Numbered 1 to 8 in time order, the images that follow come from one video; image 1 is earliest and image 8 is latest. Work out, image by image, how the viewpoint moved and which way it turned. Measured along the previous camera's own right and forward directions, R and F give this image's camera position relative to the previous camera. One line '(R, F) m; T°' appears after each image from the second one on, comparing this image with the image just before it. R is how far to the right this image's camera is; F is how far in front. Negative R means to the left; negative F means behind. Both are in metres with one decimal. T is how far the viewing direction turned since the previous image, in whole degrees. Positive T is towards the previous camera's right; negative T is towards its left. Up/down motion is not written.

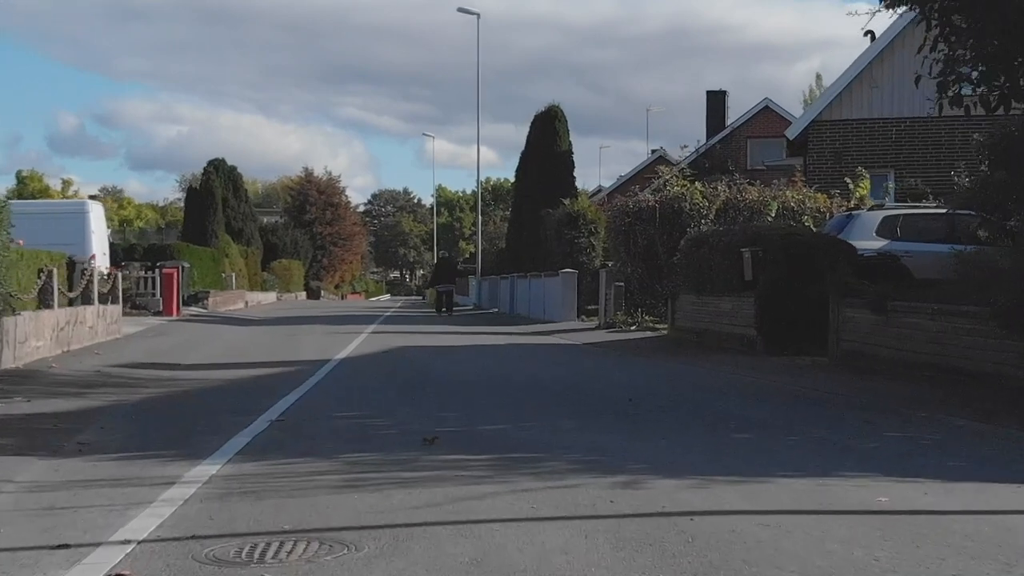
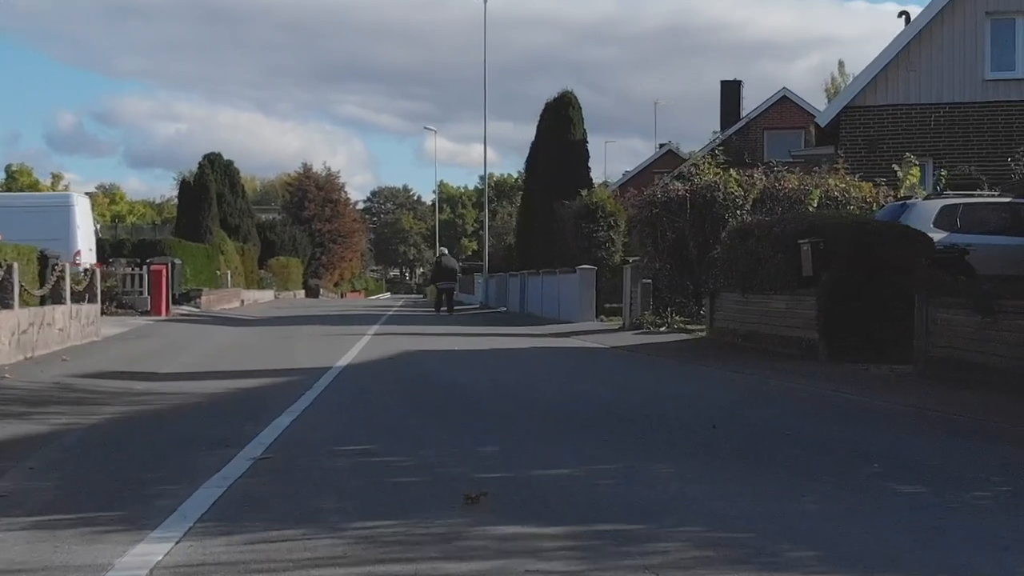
(-0.4, +2.3) m; 0°
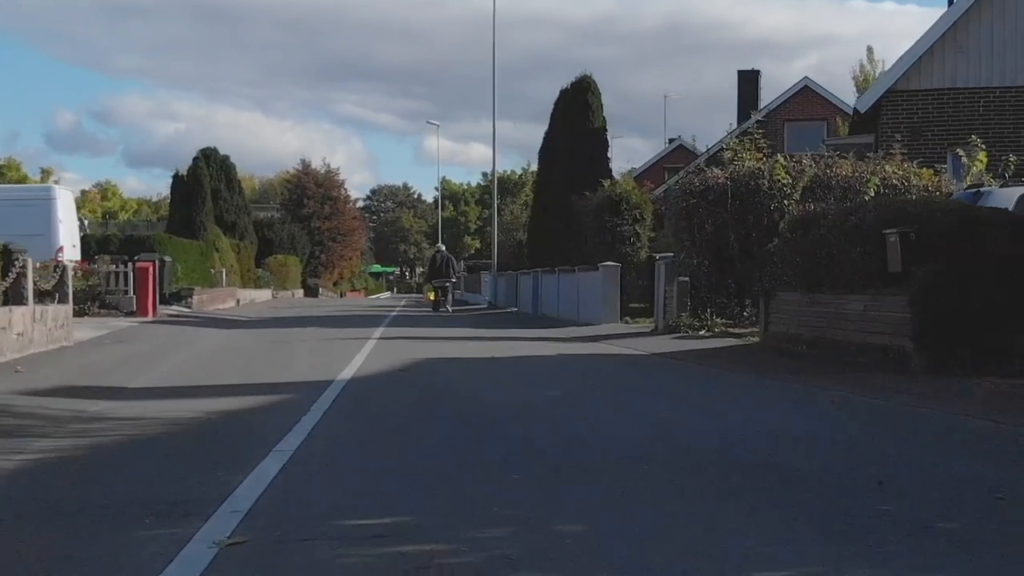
(-0.4, +2.5) m; 0°
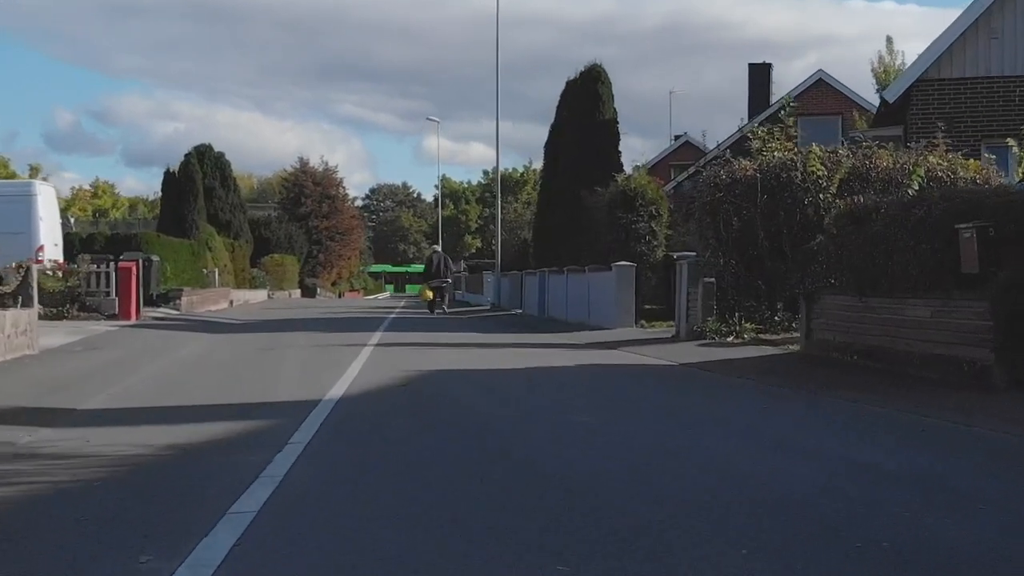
(-0.2, +1.9) m; 0°
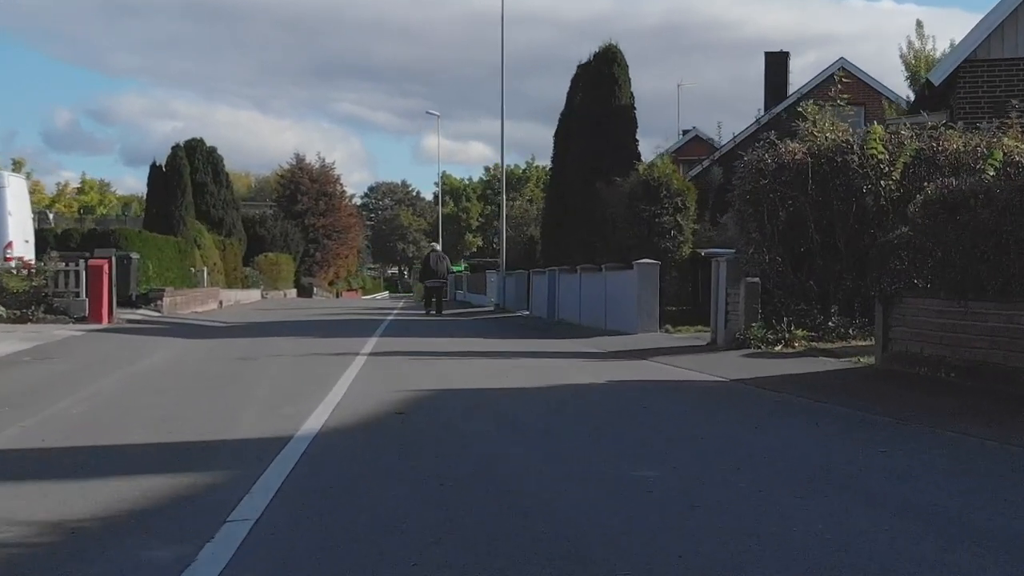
(-0.2, +2.6) m; 0°
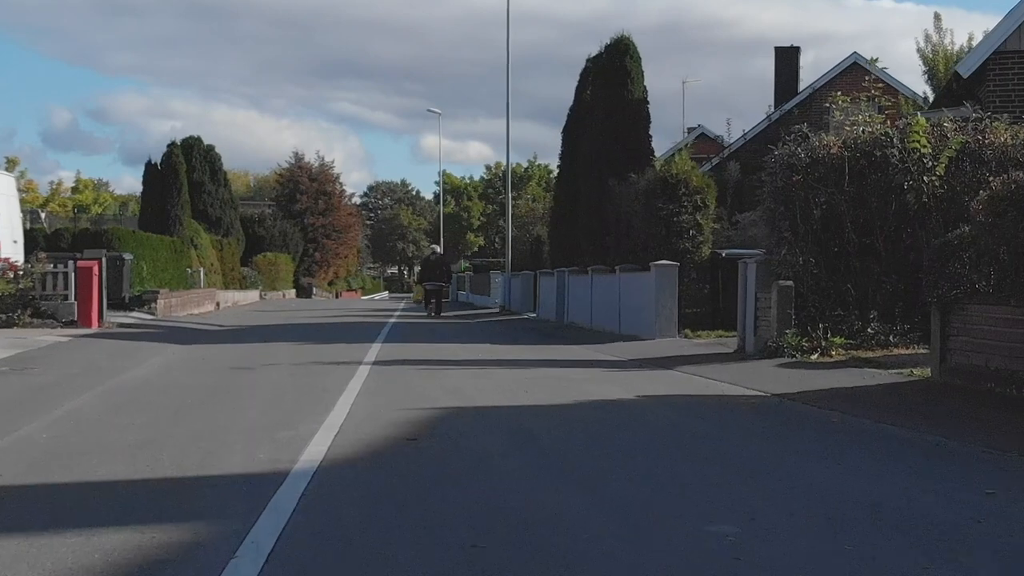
(-0.2, +1.2) m; 0°
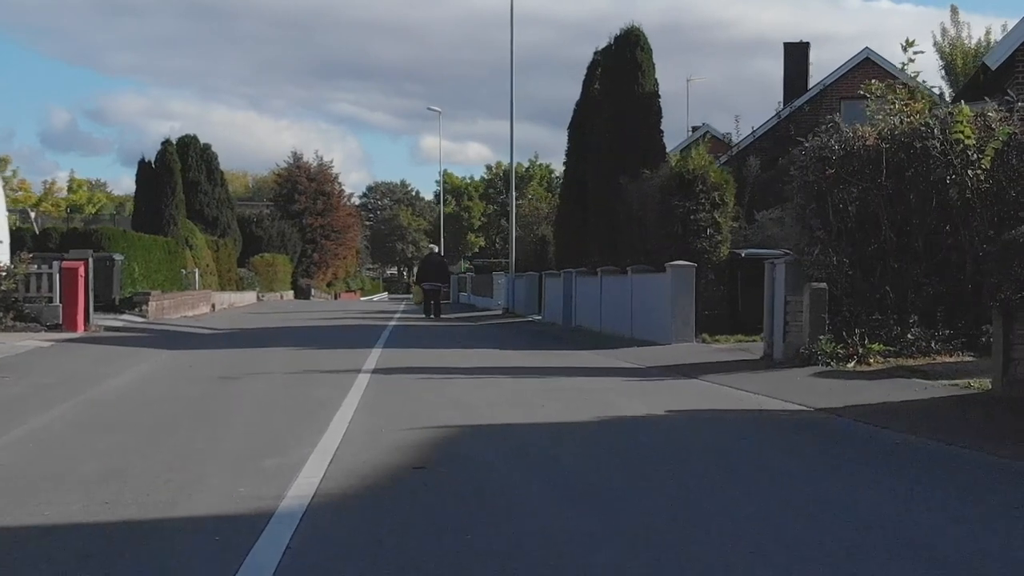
(-0.2, +1.2) m; 0°
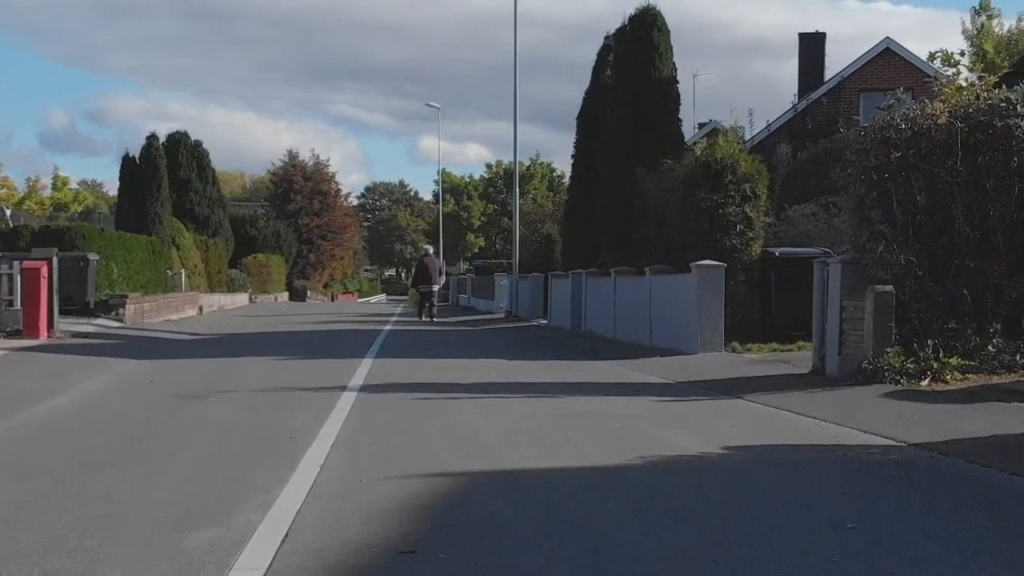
(-0.1, +2.2) m; 0°
